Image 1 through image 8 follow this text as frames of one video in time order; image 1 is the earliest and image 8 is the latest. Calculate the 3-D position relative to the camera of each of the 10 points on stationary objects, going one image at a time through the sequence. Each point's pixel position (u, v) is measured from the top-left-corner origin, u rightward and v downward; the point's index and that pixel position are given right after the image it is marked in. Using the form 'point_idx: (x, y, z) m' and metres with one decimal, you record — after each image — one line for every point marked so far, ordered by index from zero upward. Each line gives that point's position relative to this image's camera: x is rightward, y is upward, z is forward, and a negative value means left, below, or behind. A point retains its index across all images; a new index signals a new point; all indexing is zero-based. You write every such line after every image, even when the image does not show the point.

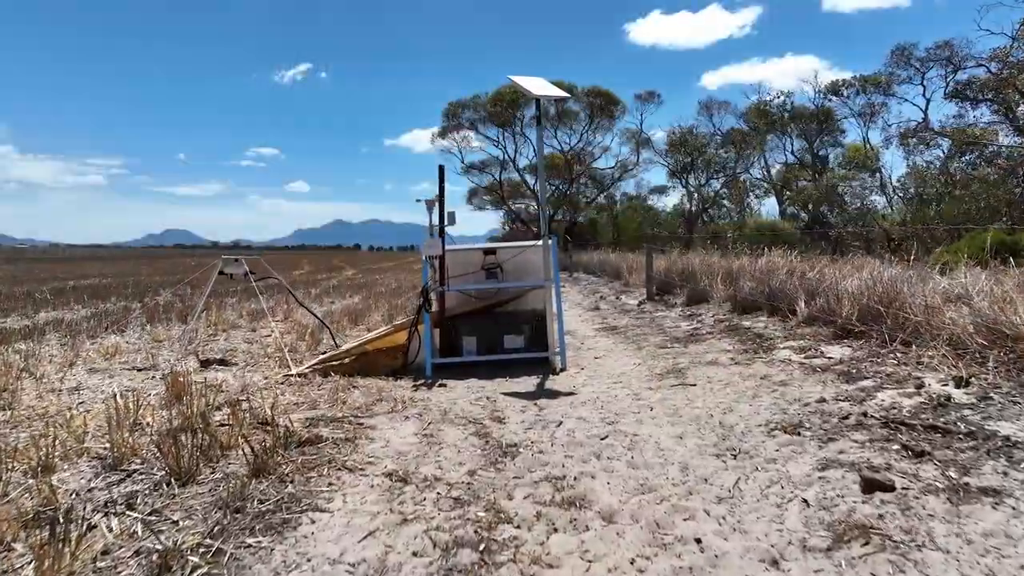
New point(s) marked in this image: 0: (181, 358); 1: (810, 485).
0: (-2.6, -0.5, +5.6) m
1: (+1.0, -0.7, +2.4) m
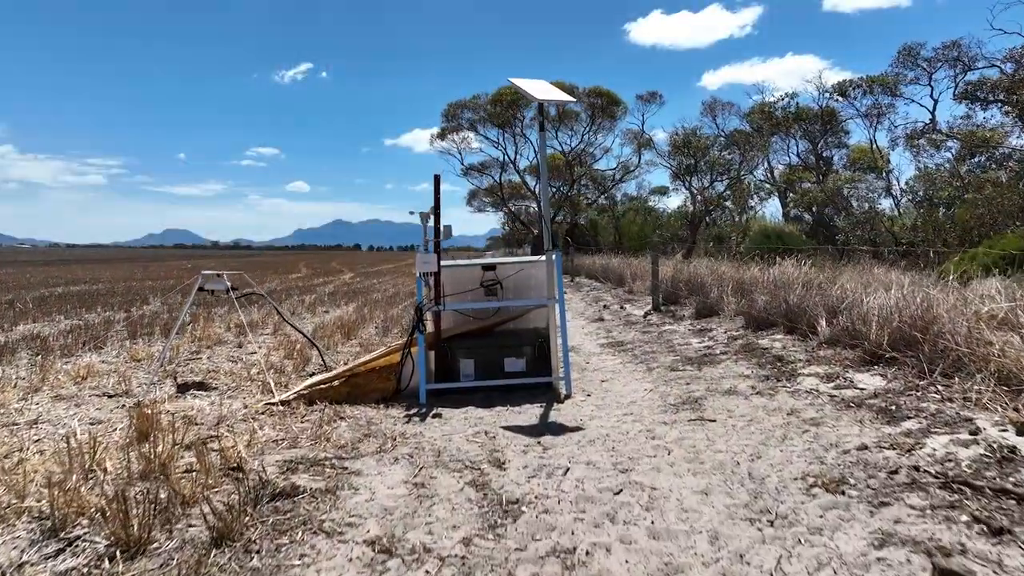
0: (-2.6, -0.7, +5.2) m
1: (+1.0, -0.8, +2.0) m
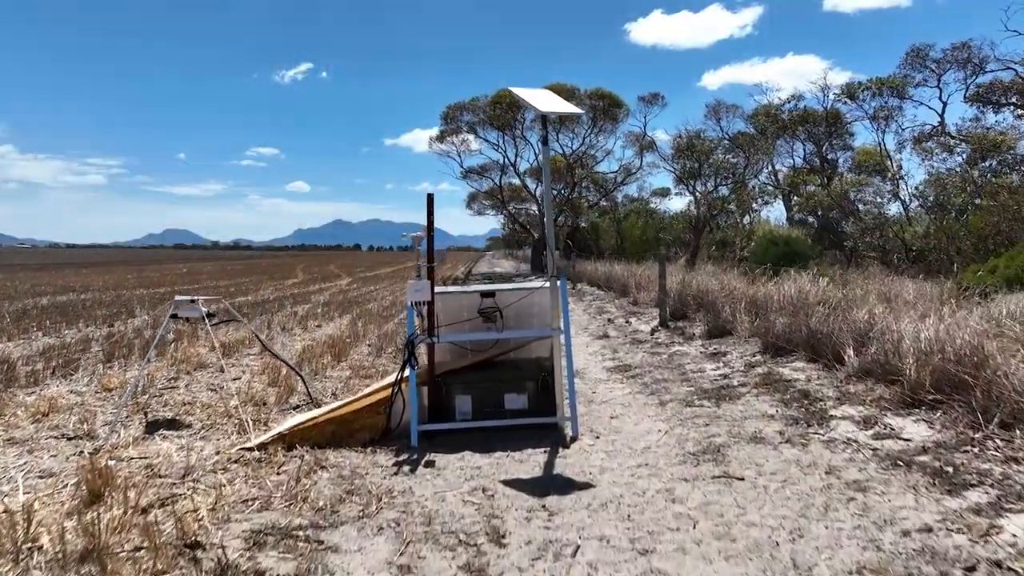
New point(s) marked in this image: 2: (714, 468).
0: (-2.6, -0.9, +4.7) m
1: (+1.0, -1.0, +1.6) m
2: (+1.0, -0.9, +3.5) m
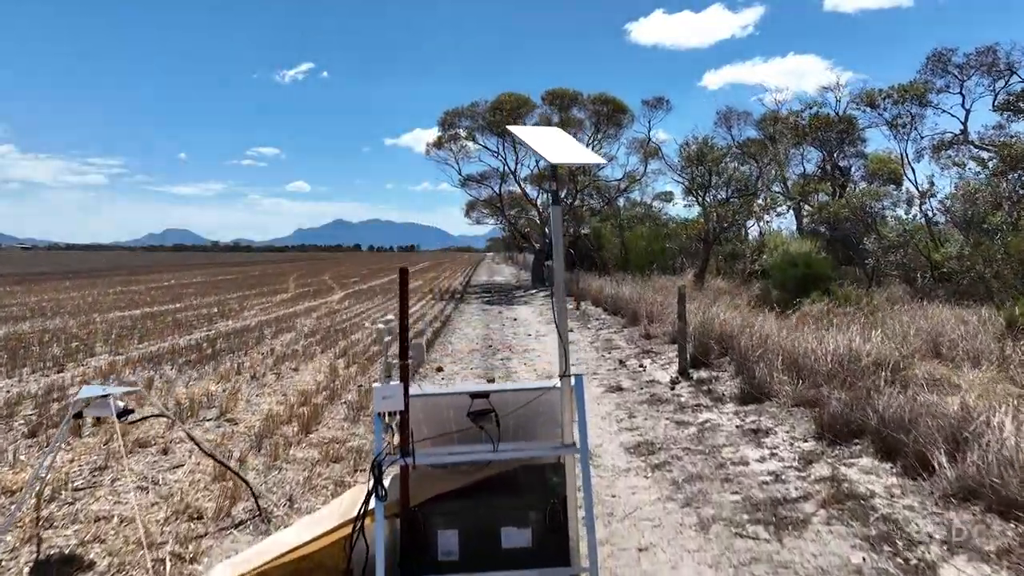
0: (-2.6, -1.4, +3.7) m
1: (+1.0, -1.5, +0.5) m
2: (+1.0, -1.4, +2.4) m
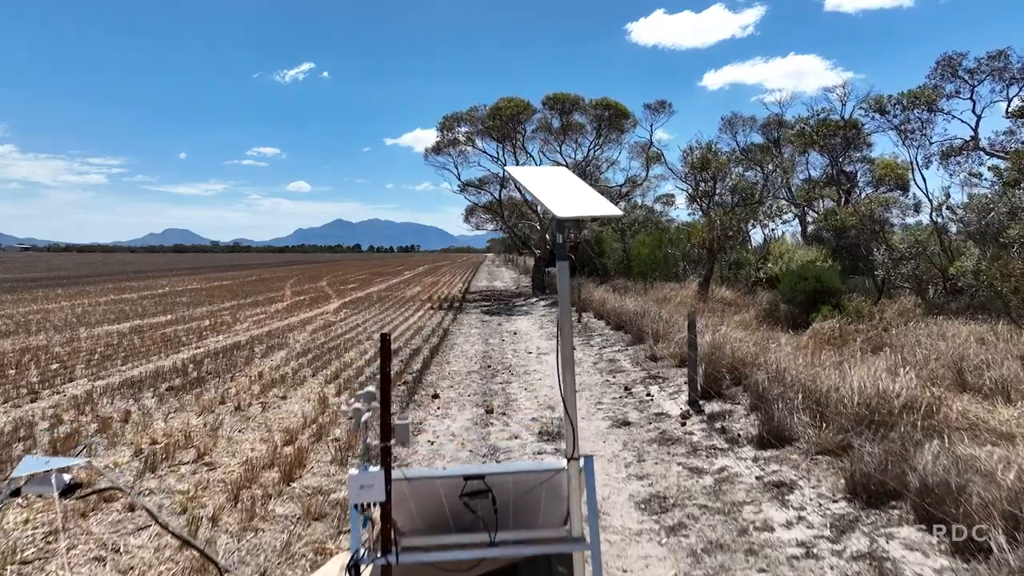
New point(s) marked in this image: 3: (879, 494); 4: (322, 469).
0: (-2.6, -1.6, +3.2) m
1: (+1.0, -1.8, 0.0) m
2: (+1.0, -1.7, +1.9) m
3: (+2.3, -1.3, +4.4) m
4: (-1.6, -1.5, +5.9) m
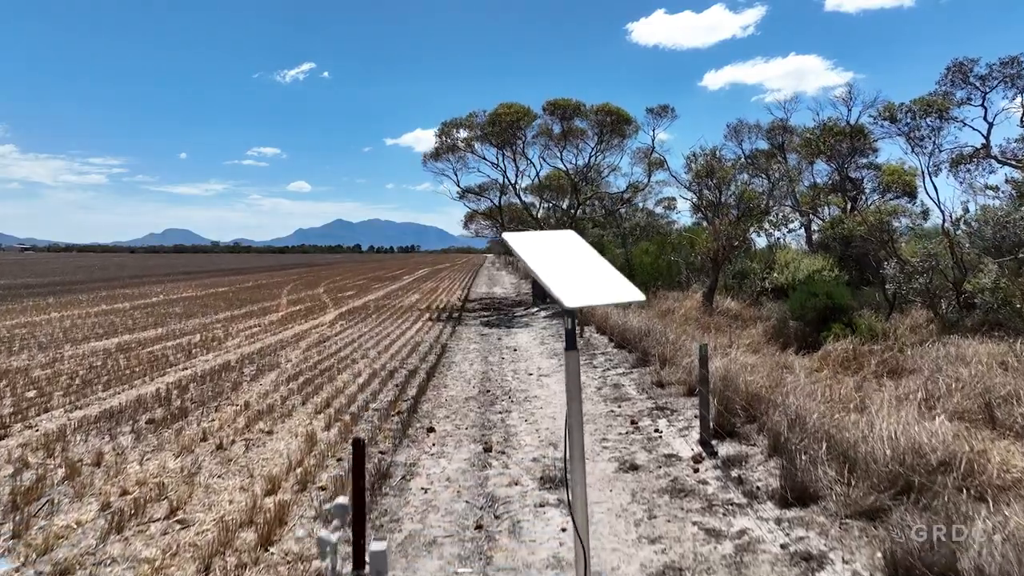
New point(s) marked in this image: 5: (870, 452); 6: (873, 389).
0: (-2.6, -2.0, +2.7) m
1: (+1.0, -2.1, -0.5) m
2: (+1.0, -2.0, +1.5) m
3: (+2.3, -1.6, +3.9) m
4: (-1.6, -1.8, +5.4) m
5: (+2.7, -1.2, +5.3) m
6: (+4.2, -0.9, +8.4) m
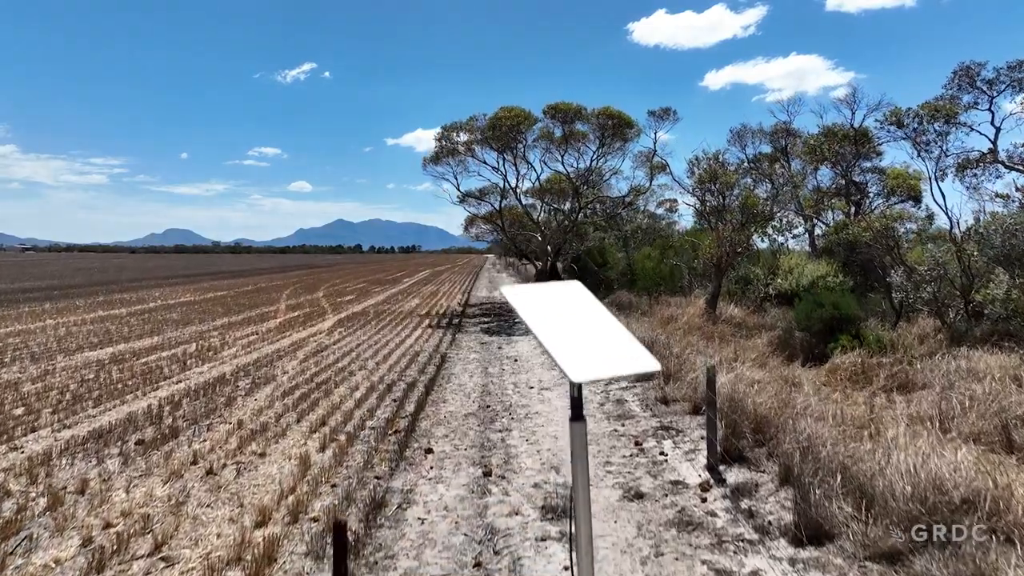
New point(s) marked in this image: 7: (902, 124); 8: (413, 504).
0: (-2.6, -2.2, +2.5) m
1: (+1.0, -2.3, -0.7) m
2: (+1.0, -2.2, +1.2) m
3: (+2.3, -1.8, +3.7) m
4: (-1.6, -2.0, +5.1) m
5: (+2.7, -1.4, +5.0) m
6: (+4.2, -1.1, +8.1) m
7: (+9.5, +4.0, +17.3) m
8: (-0.9, -2.0, +6.5) m
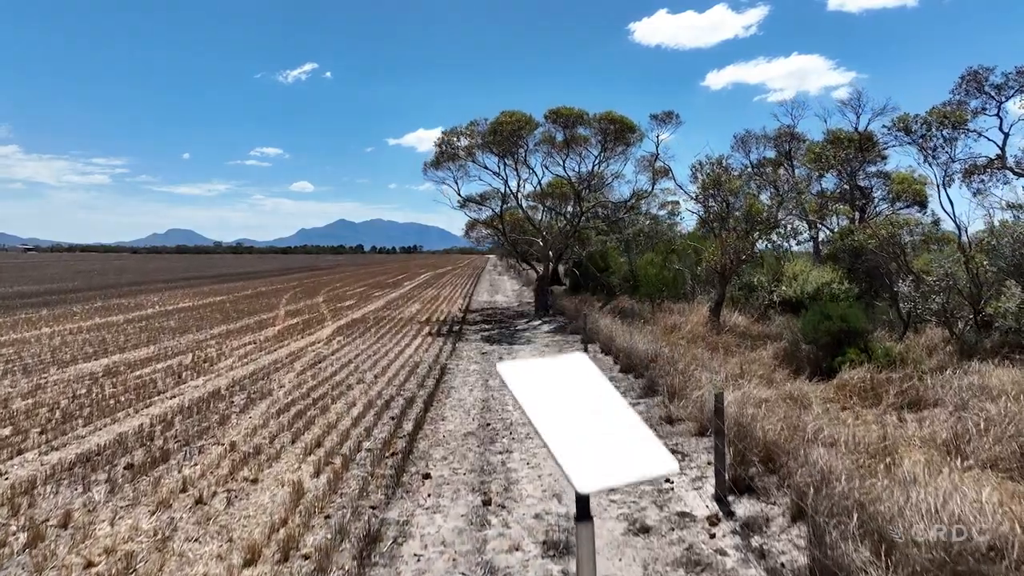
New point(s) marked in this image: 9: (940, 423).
0: (-2.6, -2.4, +2.2) m
1: (+1.0, -2.5, -1.0) m
2: (+1.0, -2.4, +0.9) m
3: (+2.3, -2.0, +3.4) m
4: (-1.6, -2.2, +4.9) m
5: (+2.7, -1.6, +4.7) m
6: (+4.2, -1.3, +7.9) m
7: (+9.6, +3.8, +17.1) m
8: (-0.9, -2.2, +6.2) m
9: (+5.3, -1.6, +8.7) m
